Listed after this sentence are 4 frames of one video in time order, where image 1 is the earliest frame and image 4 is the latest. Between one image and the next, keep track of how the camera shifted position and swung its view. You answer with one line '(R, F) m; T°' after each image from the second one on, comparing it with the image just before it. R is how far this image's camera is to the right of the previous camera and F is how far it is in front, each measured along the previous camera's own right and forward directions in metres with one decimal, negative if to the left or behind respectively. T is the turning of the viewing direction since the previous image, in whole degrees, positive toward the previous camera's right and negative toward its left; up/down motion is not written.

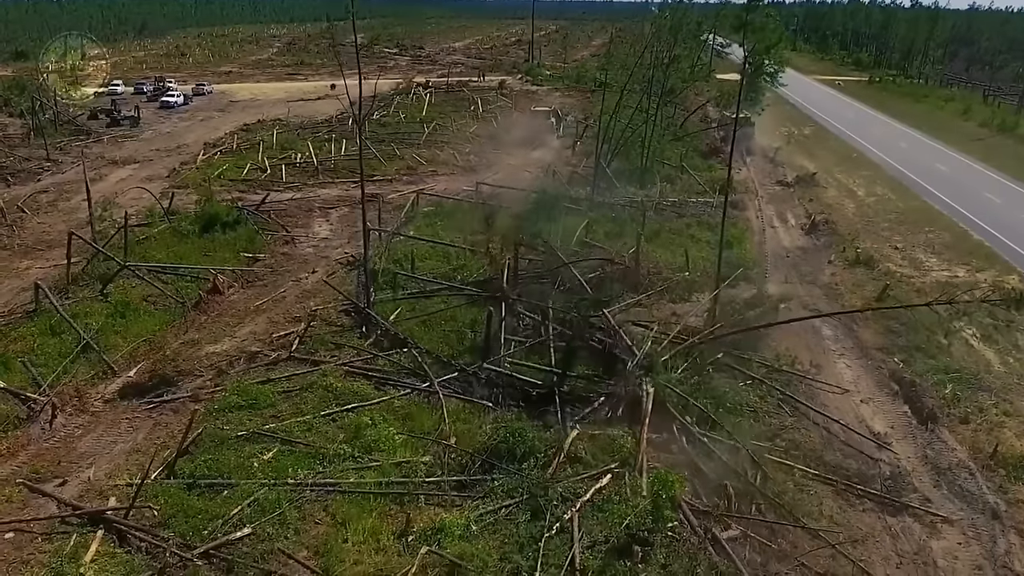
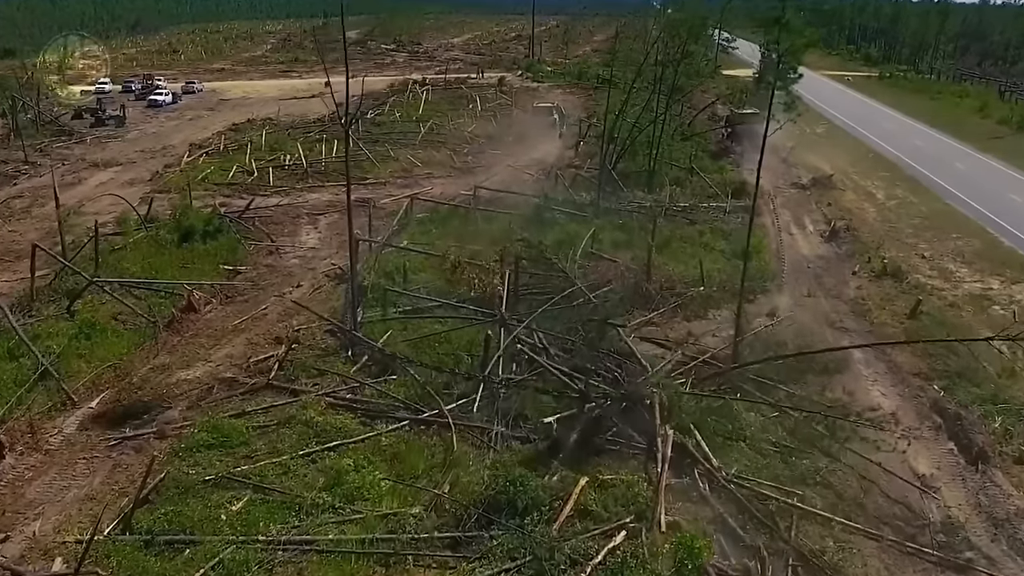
(0.0, +1.2) m; 0°
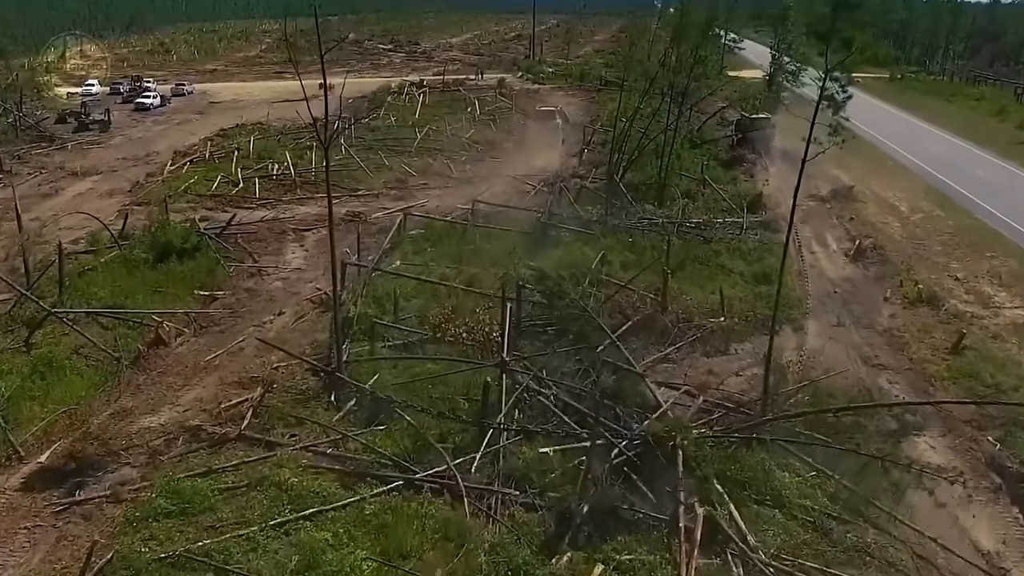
(0.0, +1.3) m; 0°
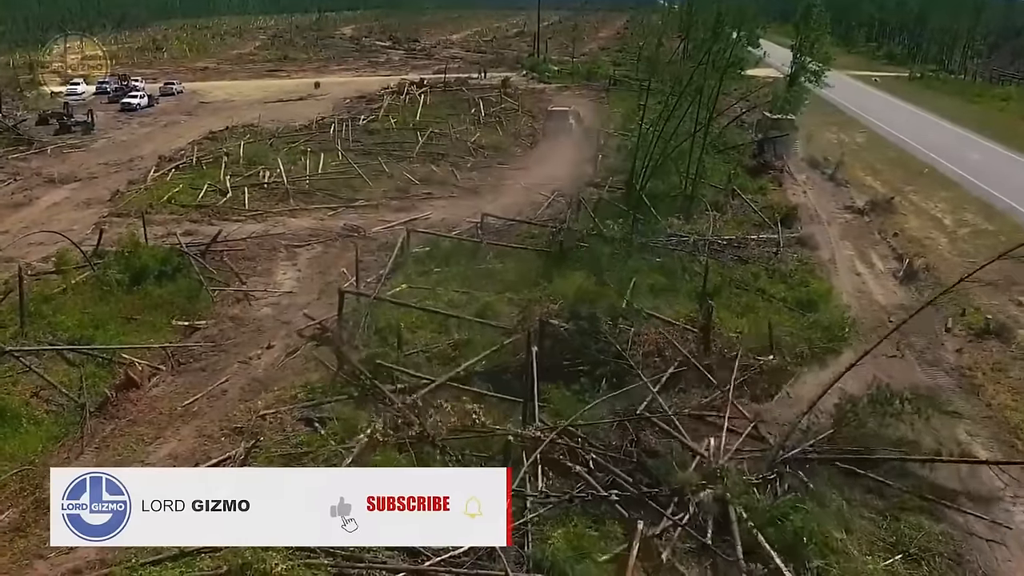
(-0.3, +1.6) m; 0°
